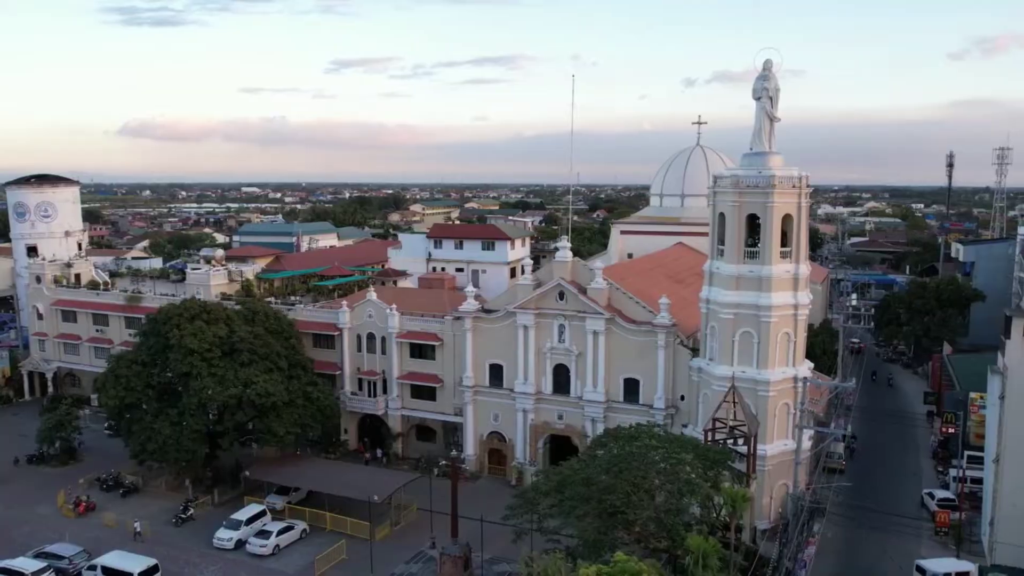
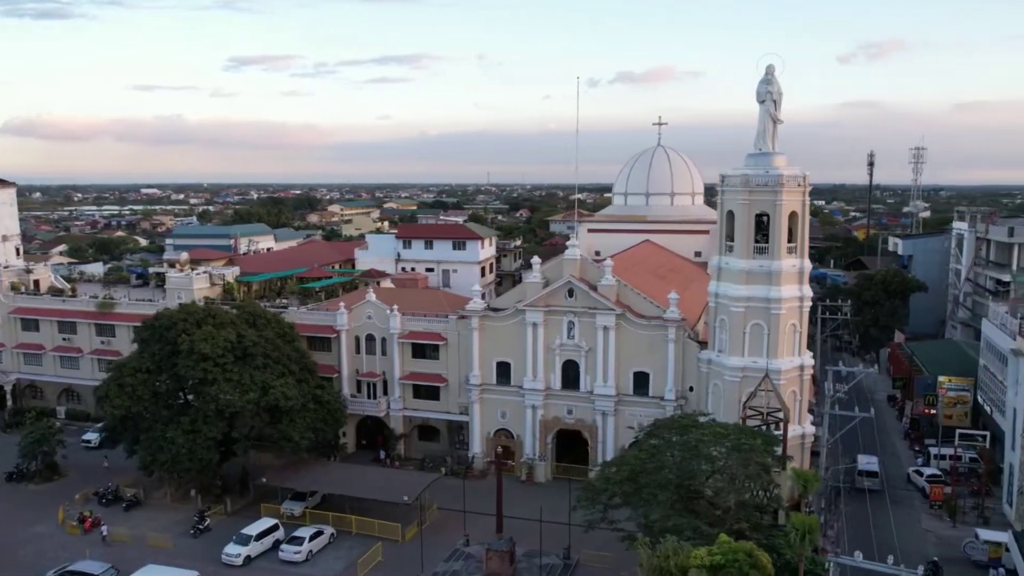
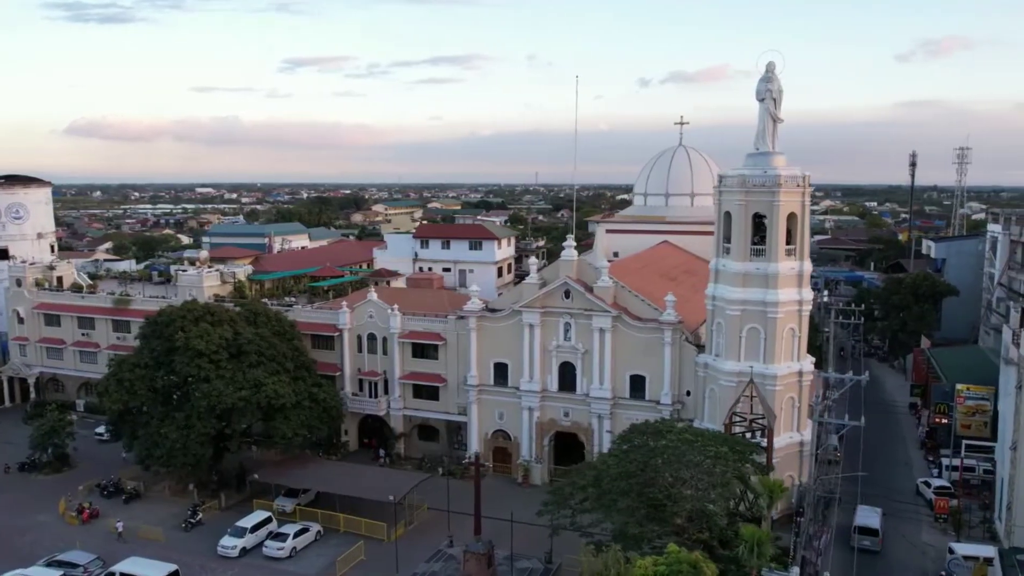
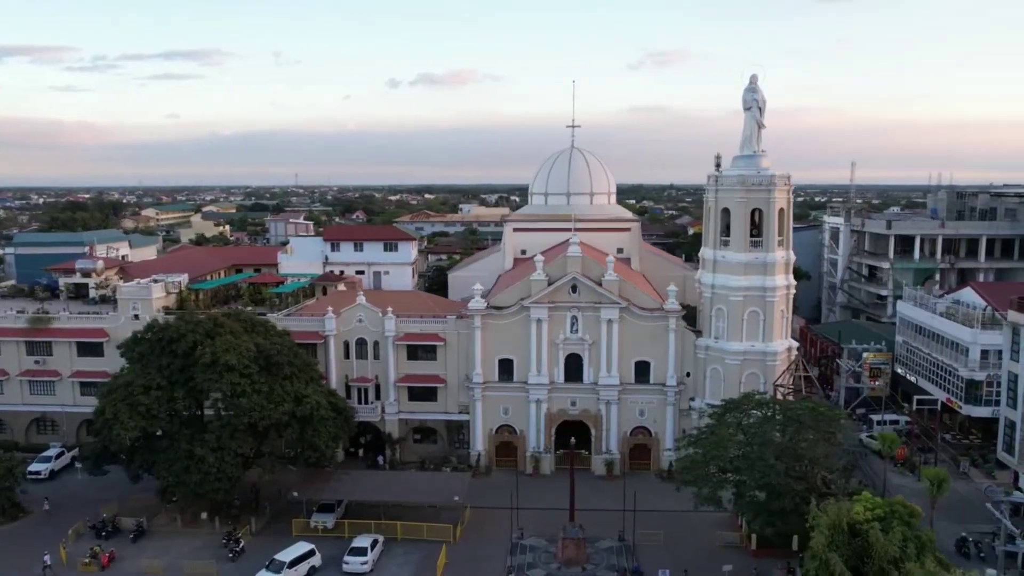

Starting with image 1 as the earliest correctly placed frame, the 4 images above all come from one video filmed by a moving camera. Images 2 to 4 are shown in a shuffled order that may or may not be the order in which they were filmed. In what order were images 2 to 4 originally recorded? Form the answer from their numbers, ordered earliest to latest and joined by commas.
3, 2, 4
